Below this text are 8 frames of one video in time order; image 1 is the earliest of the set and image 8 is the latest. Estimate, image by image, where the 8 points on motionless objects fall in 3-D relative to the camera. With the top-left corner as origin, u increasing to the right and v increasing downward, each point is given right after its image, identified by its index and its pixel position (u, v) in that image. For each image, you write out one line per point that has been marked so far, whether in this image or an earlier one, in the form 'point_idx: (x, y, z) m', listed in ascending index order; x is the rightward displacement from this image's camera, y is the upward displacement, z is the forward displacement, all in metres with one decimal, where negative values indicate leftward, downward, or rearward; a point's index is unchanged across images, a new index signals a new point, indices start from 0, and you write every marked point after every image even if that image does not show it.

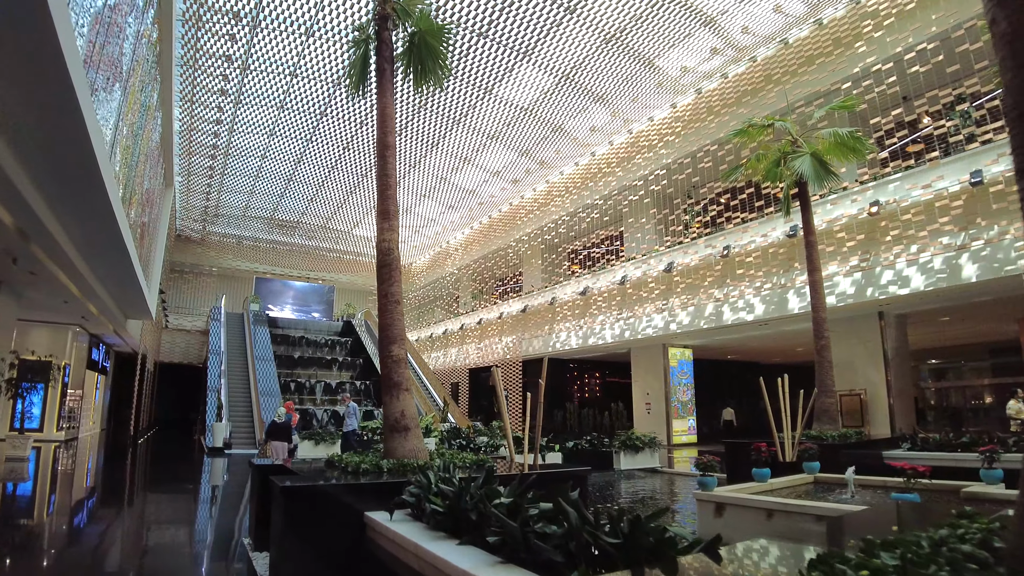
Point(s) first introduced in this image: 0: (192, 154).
0: (-8.9, +3.6, +16.8) m
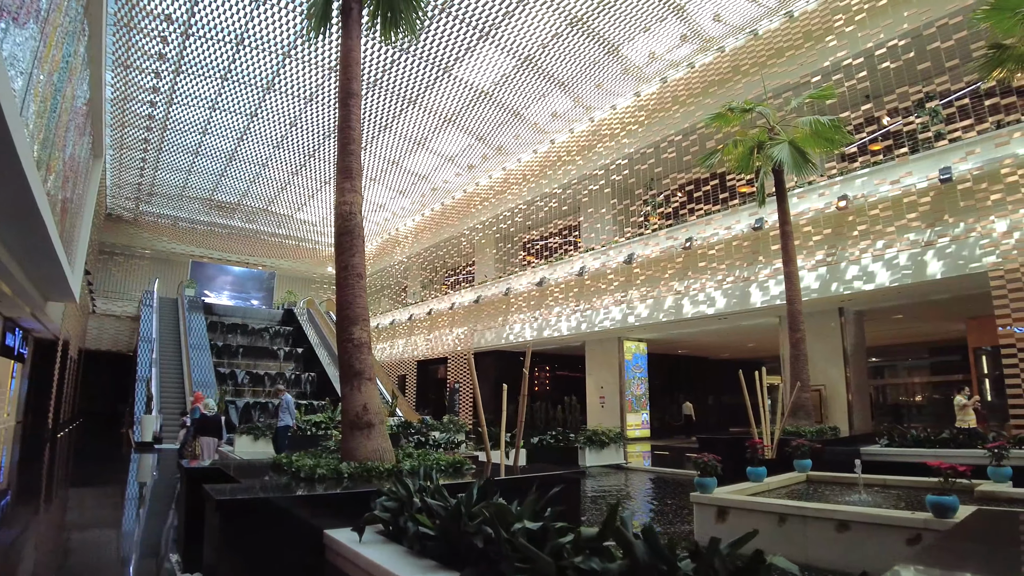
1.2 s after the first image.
0: (-10.0, +4.1, +15.5) m
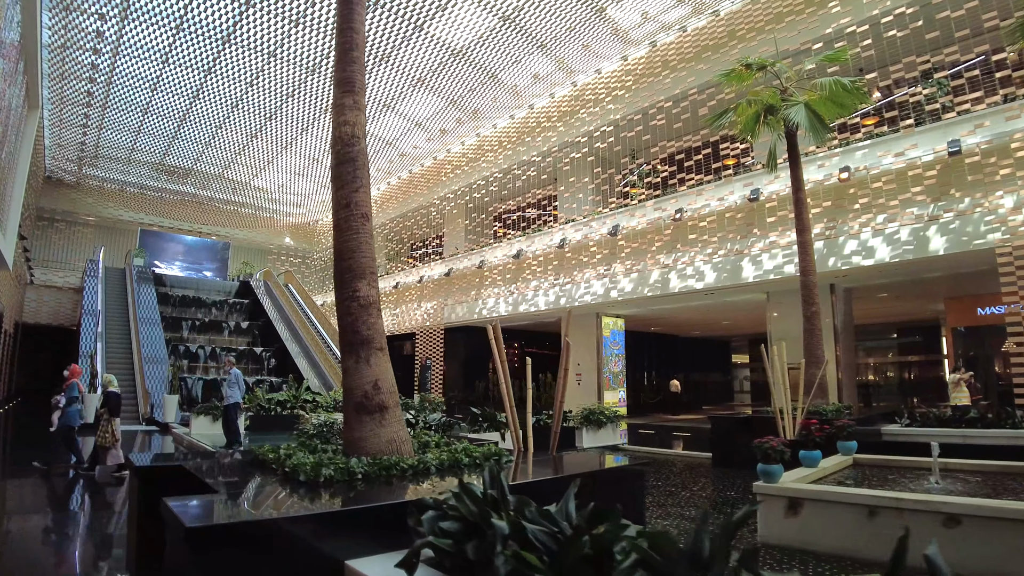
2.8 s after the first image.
0: (-10.4, +4.9, +14.0) m
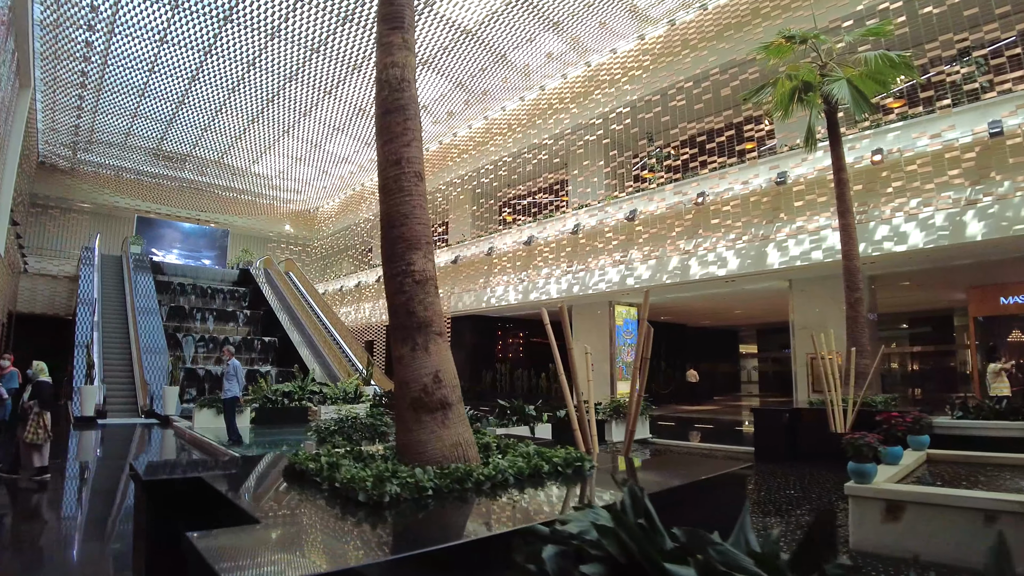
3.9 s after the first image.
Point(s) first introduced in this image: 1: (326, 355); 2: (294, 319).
0: (-10.2, +5.2, +13.4) m
1: (-4.3, -1.6, +14.0) m
2: (-5.7, -0.8, +15.7) m
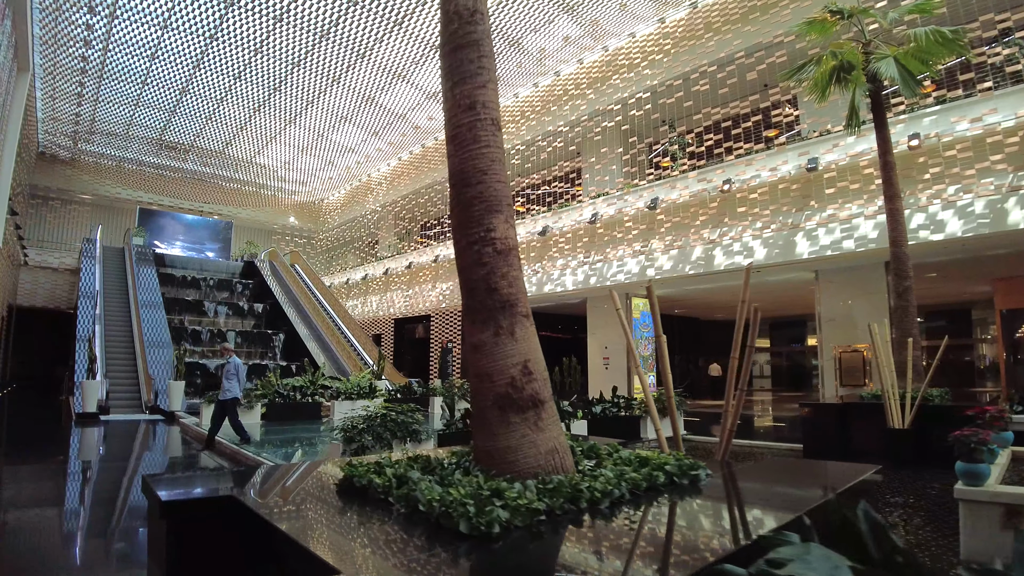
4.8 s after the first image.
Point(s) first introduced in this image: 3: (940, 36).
0: (-9.9, +5.3, +13.0) m
1: (-4.0, -1.4, +13.6) m
2: (-5.4, -0.6, +15.3) m
3: (+4.6, +2.8, +6.6) m
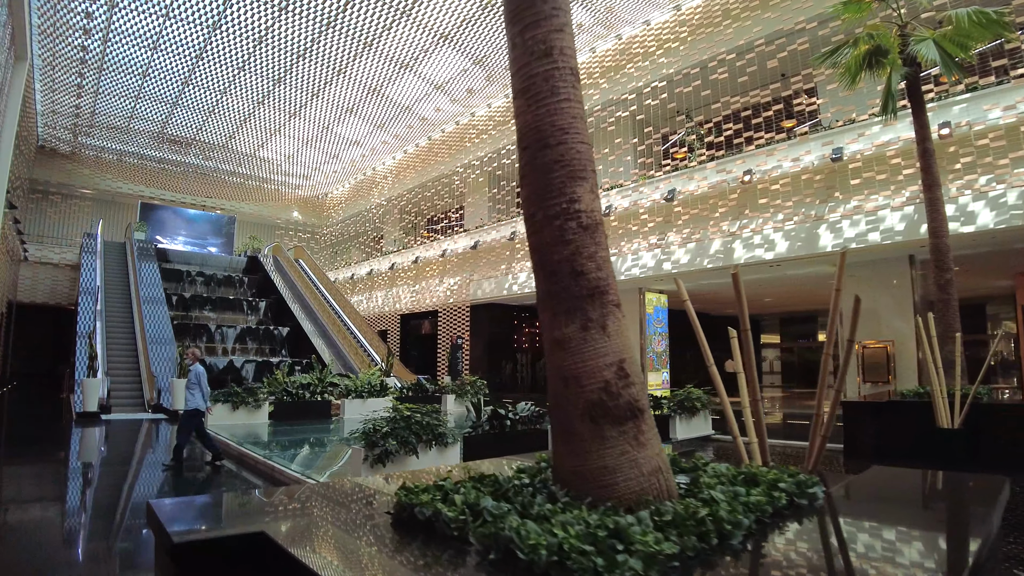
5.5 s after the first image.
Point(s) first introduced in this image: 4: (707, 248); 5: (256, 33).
0: (-9.7, +5.4, +12.7) m
1: (-3.8, -1.3, +13.3) m
2: (-5.2, -0.5, +15.0) m
3: (+4.8, +2.9, +6.2) m
4: (+3.4, +0.7, +10.5) m
5: (-5.4, +5.4, +12.6) m
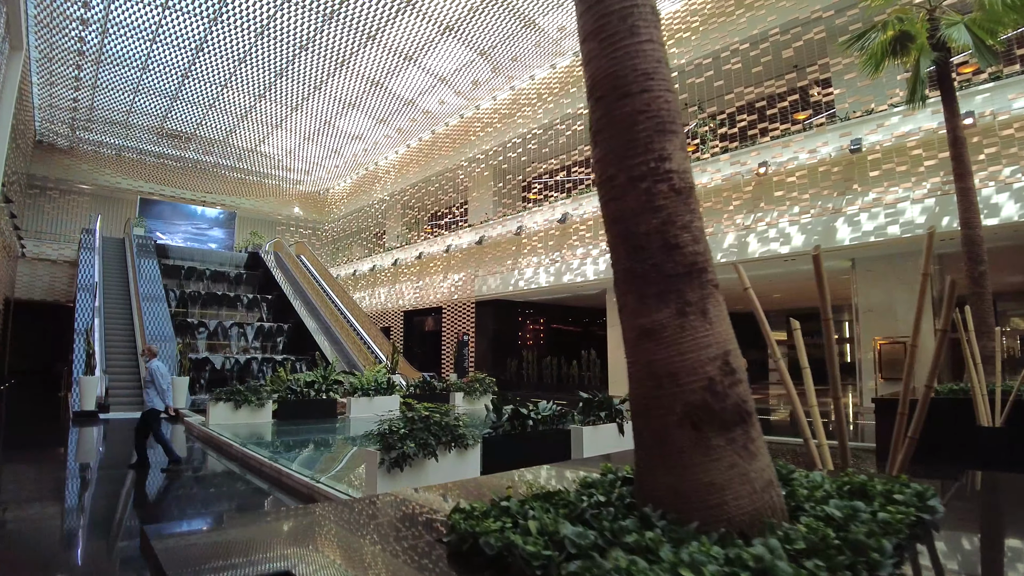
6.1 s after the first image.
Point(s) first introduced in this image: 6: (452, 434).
0: (-9.5, +5.5, +12.4) m
1: (-3.7, -1.2, +13.1) m
2: (-5.0, -0.4, +14.8) m
3: (+5.0, +2.9, +6.0) m
4: (+3.6, +0.8, +10.2) m
5: (-5.3, +5.5, +12.4) m
6: (-0.4, -1.0, +4.0) m
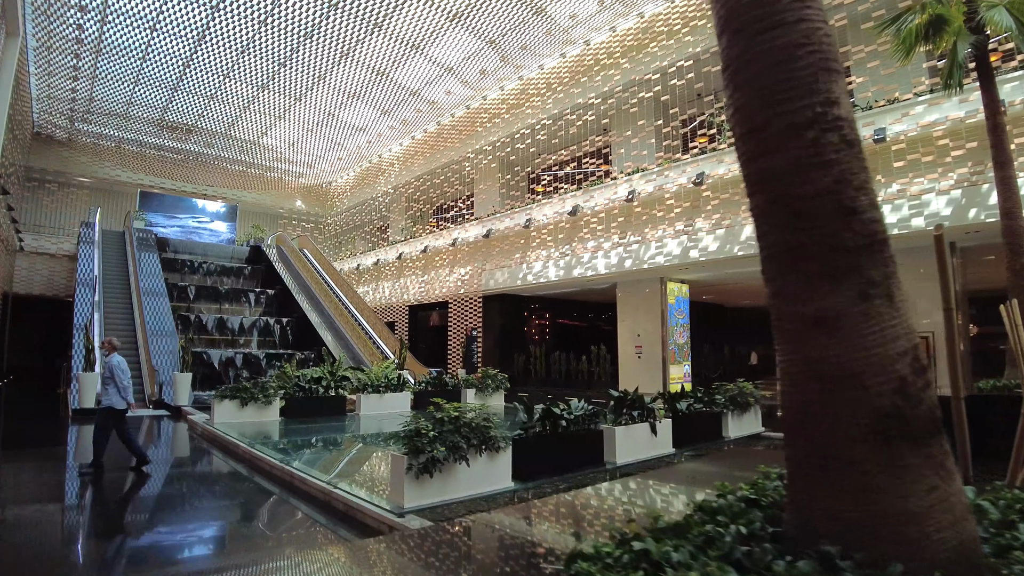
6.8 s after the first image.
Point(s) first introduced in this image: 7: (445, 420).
0: (-9.3, +5.7, +12.1) m
1: (-3.5, -1.1, +12.9) m
2: (-4.8, -0.2, +14.6) m
3: (+5.2, +3.0, +5.7) m
4: (+3.7, +0.9, +10.0) m
5: (-5.1, +5.7, +12.1) m
6: (-0.2, -0.9, +3.7) m
7: (-0.5, -0.8, +3.7) m
